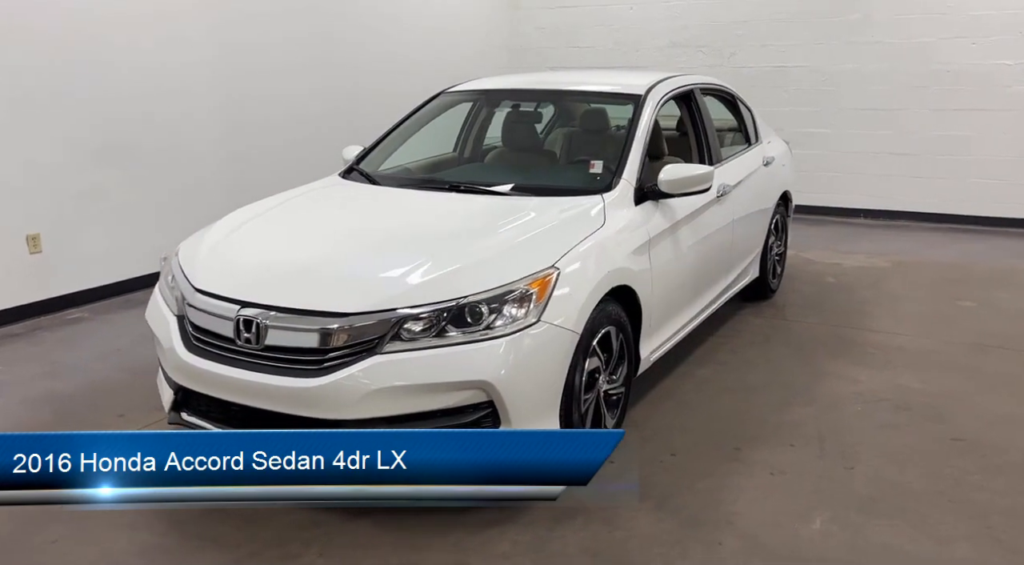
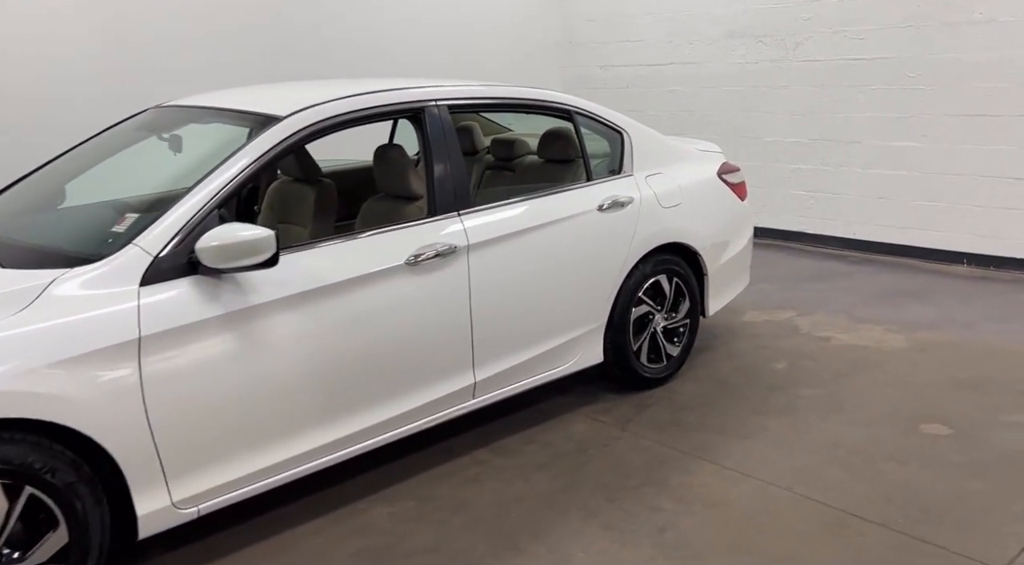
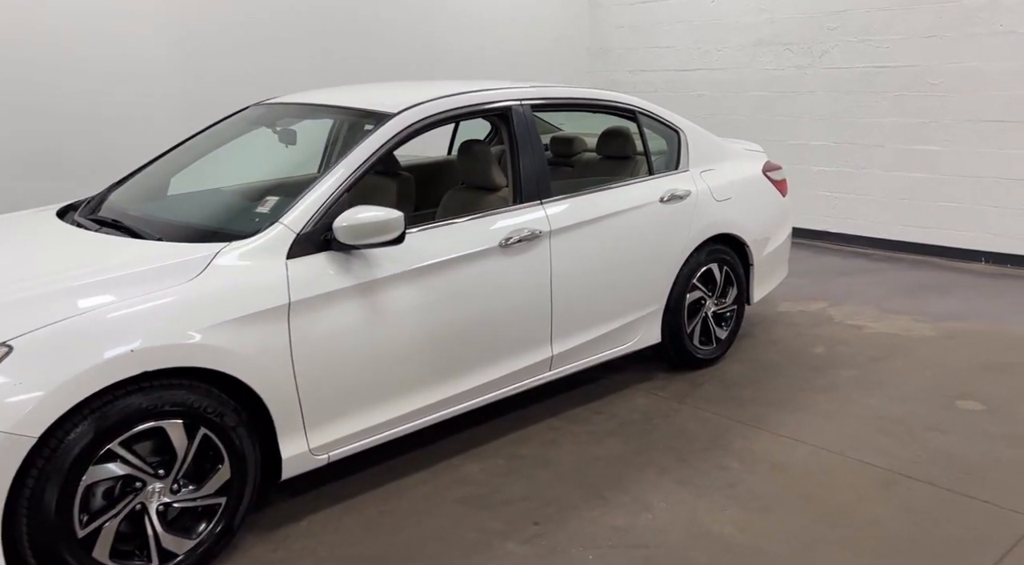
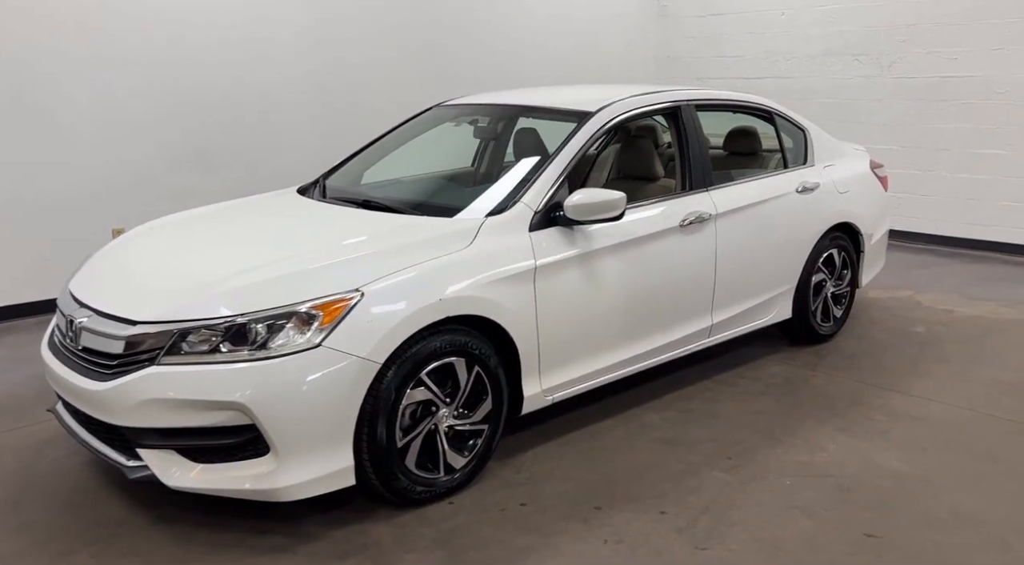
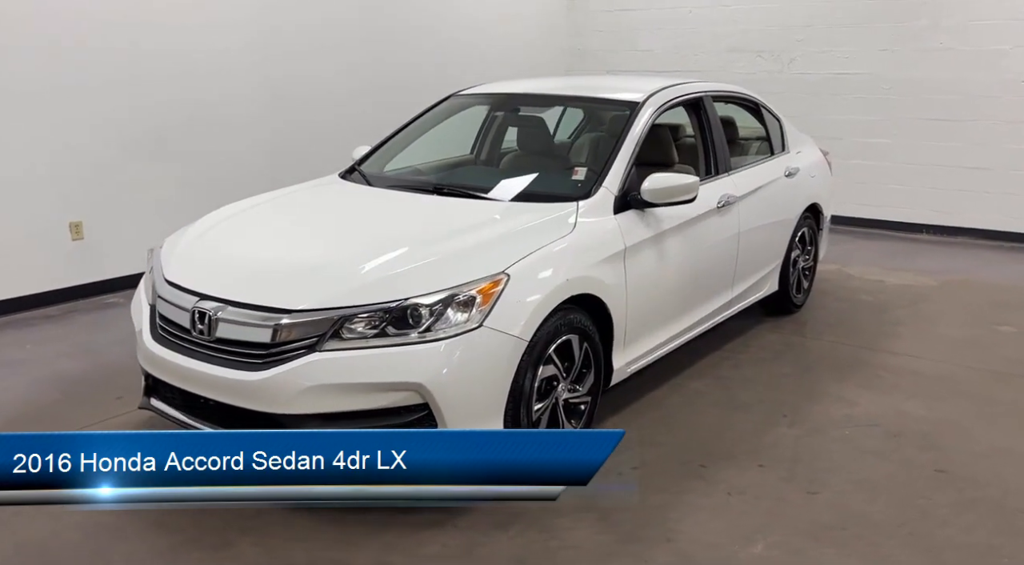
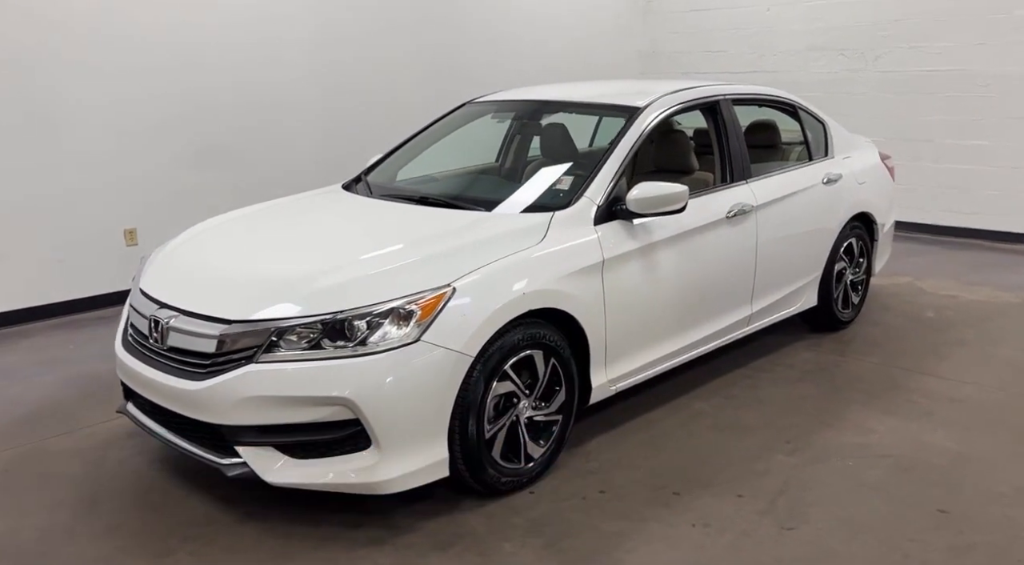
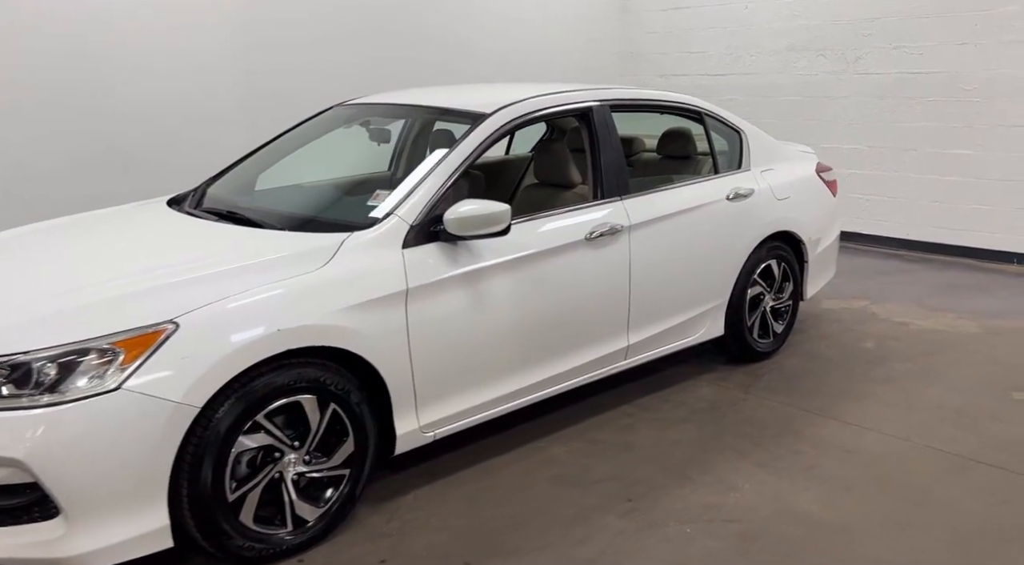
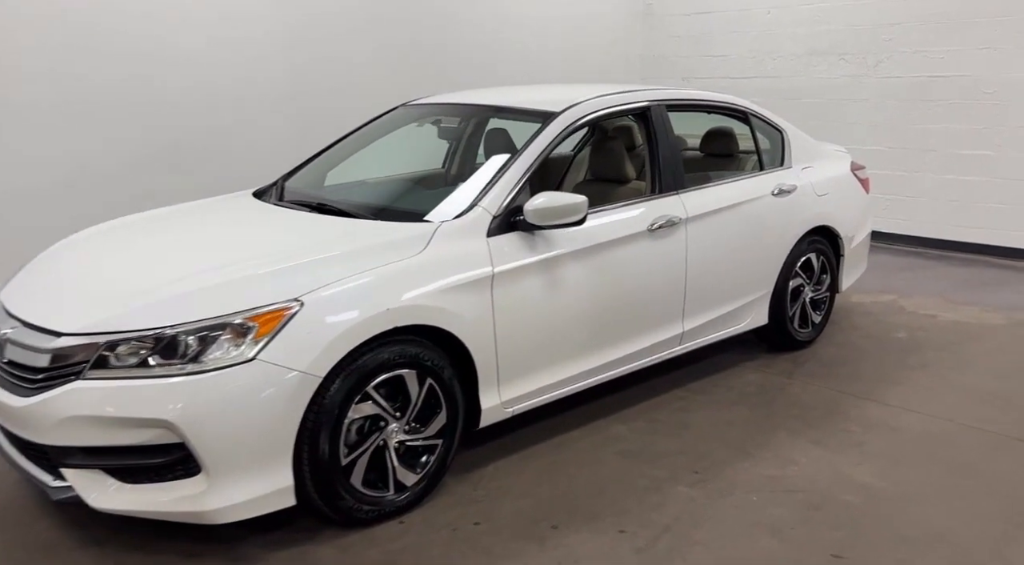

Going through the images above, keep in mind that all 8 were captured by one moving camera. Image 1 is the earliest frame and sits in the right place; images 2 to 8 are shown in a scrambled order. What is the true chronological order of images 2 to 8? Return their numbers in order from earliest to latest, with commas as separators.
5, 6, 4, 8, 7, 3, 2
